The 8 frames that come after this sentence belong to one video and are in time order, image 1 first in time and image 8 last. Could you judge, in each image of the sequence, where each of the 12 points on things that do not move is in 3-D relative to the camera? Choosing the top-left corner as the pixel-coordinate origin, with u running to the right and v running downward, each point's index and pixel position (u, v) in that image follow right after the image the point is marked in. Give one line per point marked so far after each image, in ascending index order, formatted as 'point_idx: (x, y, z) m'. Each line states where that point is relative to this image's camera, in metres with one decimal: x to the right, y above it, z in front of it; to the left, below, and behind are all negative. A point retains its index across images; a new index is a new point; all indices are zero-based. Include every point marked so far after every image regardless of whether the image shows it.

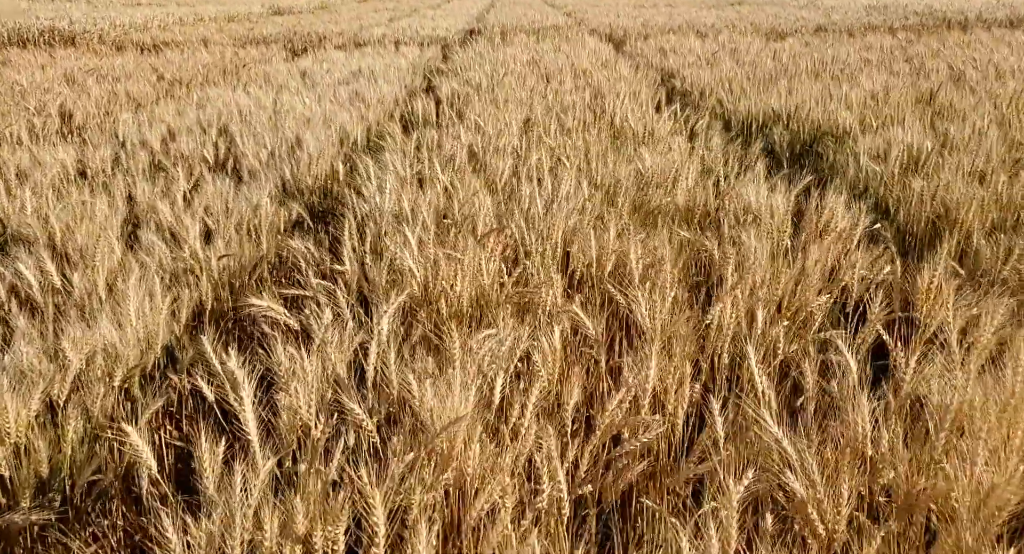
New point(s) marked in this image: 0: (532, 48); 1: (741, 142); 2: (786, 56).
0: (+0.2, +2.5, +10.0) m
1: (+1.3, +0.8, +5.2) m
2: (+2.9, +2.3, +9.4) m
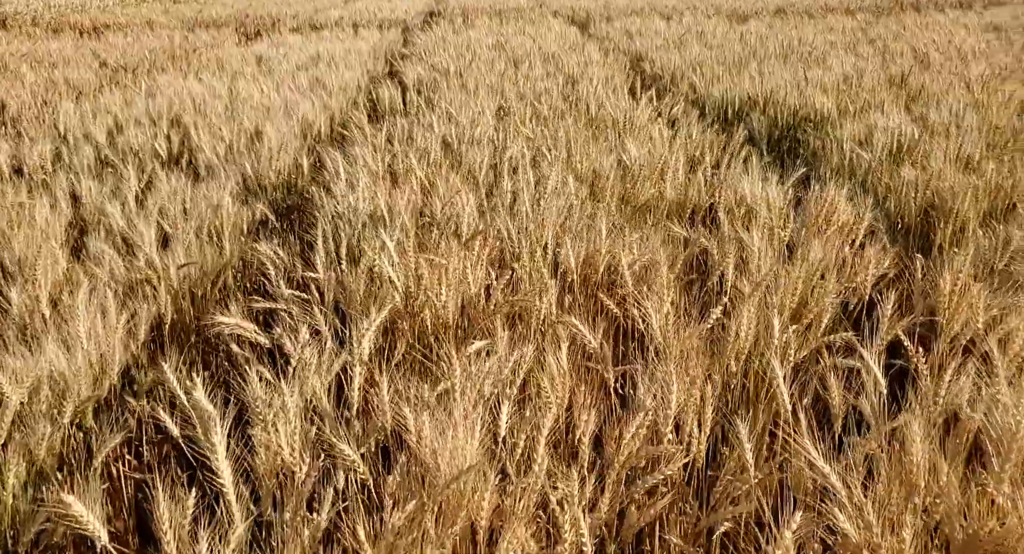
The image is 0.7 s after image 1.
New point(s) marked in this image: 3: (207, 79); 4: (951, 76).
0: (-0.2, +2.6, +9.8) m
1: (+1.2, +0.8, +5.0) m
2: (+2.5, +2.5, +9.3) m
3: (-2.2, +1.4, +6.4) m
4: (+3.2, +1.4, +6.5) m
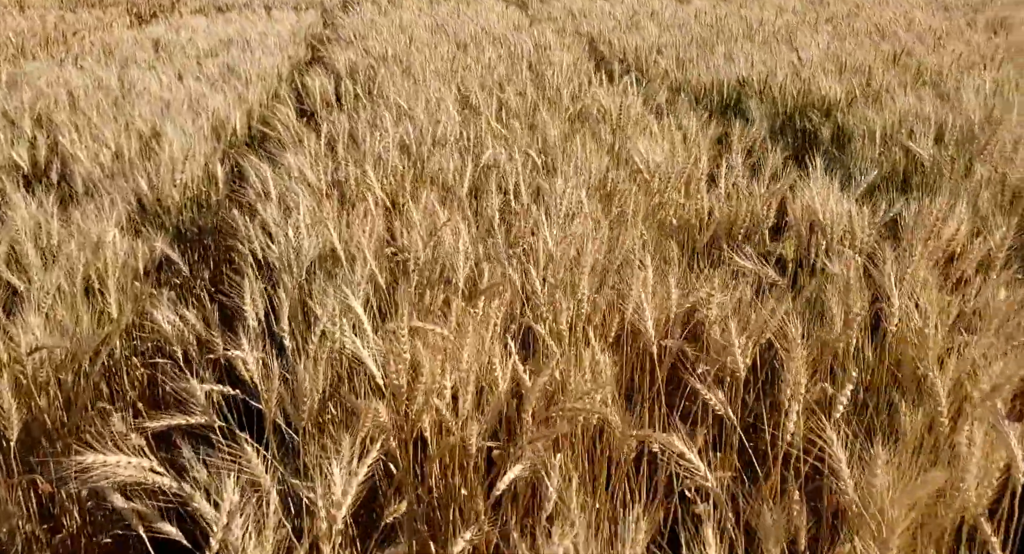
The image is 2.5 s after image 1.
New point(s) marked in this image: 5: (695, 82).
0: (-0.8, +2.6, +8.8) m
1: (+1.0, +0.7, +4.3) m
2: (+1.9, +2.5, +8.6) m
3: (-2.5, +1.3, +5.3) m
4: (+2.8, +1.4, +5.9) m
5: (+1.1, +1.1, +5.2) m
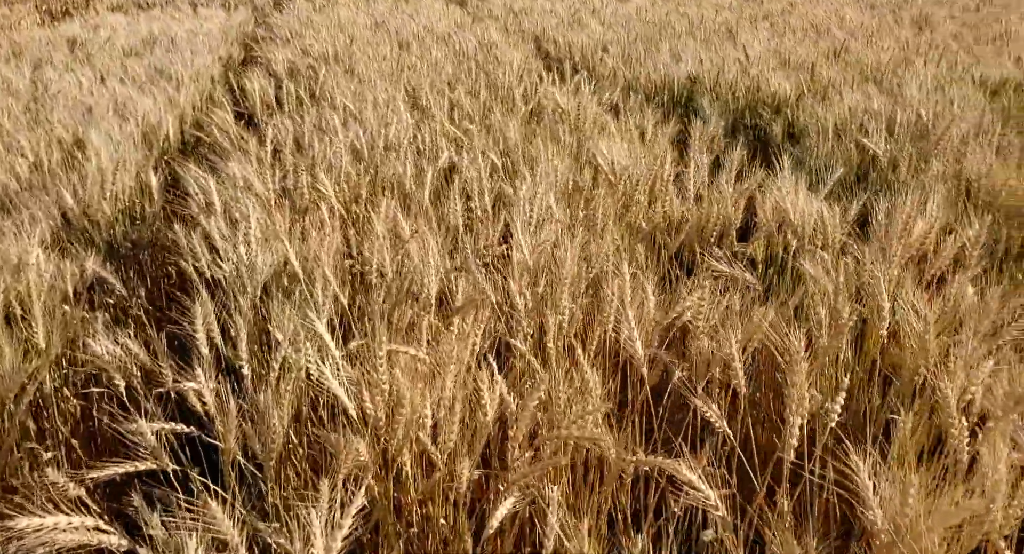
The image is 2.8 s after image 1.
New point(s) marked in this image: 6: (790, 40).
0: (-1.4, +2.5, +8.6) m
1: (+0.7, +0.7, +4.2) m
2: (+1.3, +2.5, +8.6) m
3: (-2.8, +1.2, +5.0) m
4: (+2.4, +1.5, +6.0) m
5: (+0.7, +1.1, +5.1) m
6: (+2.2, +1.9, +7.1) m
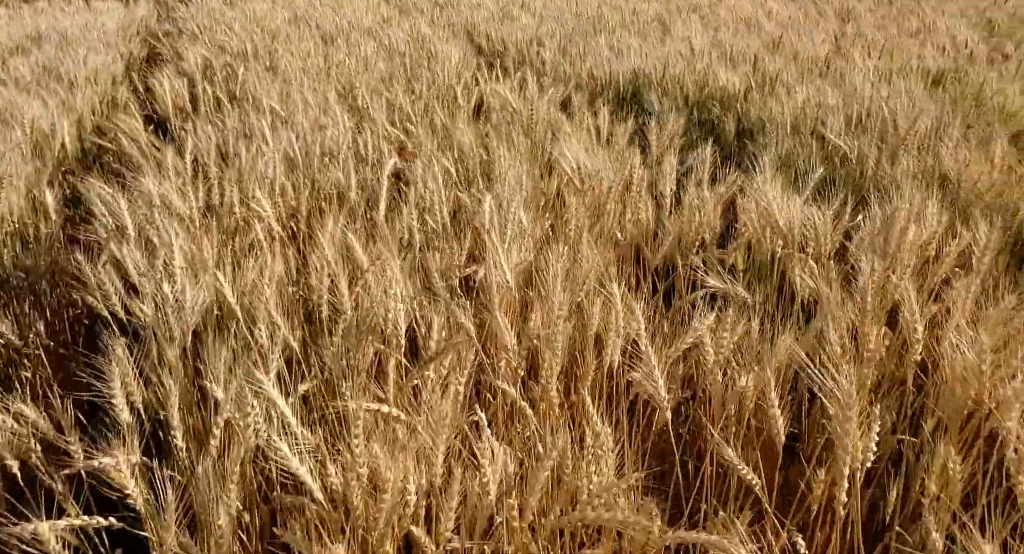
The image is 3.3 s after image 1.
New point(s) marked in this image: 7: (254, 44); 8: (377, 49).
0: (-2.1, +2.4, +8.2) m
1: (+0.5, +0.7, +4.0) m
2: (+0.6, +2.5, +8.4) m
3: (-3.2, +1.0, +4.5) m
4: (+2.0, +1.5, +5.9) m
5: (+0.4, +1.1, +4.9) m
6: (+1.7, +1.9, +7.0) m
7: (-2.0, +1.8, +6.7) m
8: (-0.9, +1.6, +6.2) m
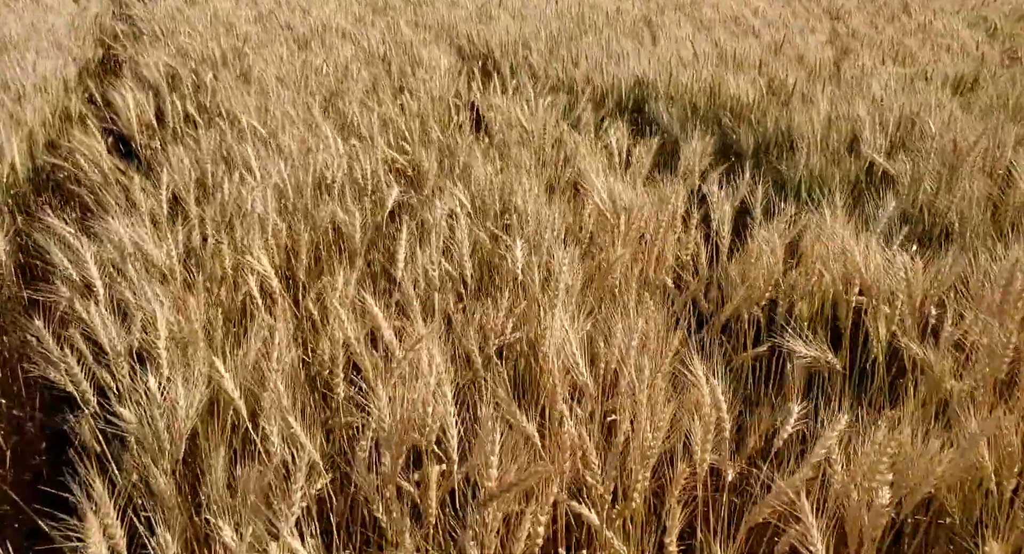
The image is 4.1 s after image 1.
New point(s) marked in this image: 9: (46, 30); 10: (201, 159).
0: (-2.3, +2.3, +7.8) m
1: (+0.5, +0.6, +3.6) m
2: (+0.4, +2.4, +8.1) m
3: (-3.2, +0.8, +4.0) m
4: (+1.9, +1.4, +5.6) m
5: (+0.4, +1.0, +4.6) m
6: (+1.6, +1.8, +6.7) m
7: (-2.1, +1.7, +6.3) m
8: (-1.0, +1.4, +5.8) m
9: (-3.8, +2.0, +7.2) m
10: (-1.1, +0.4, +3.1) m
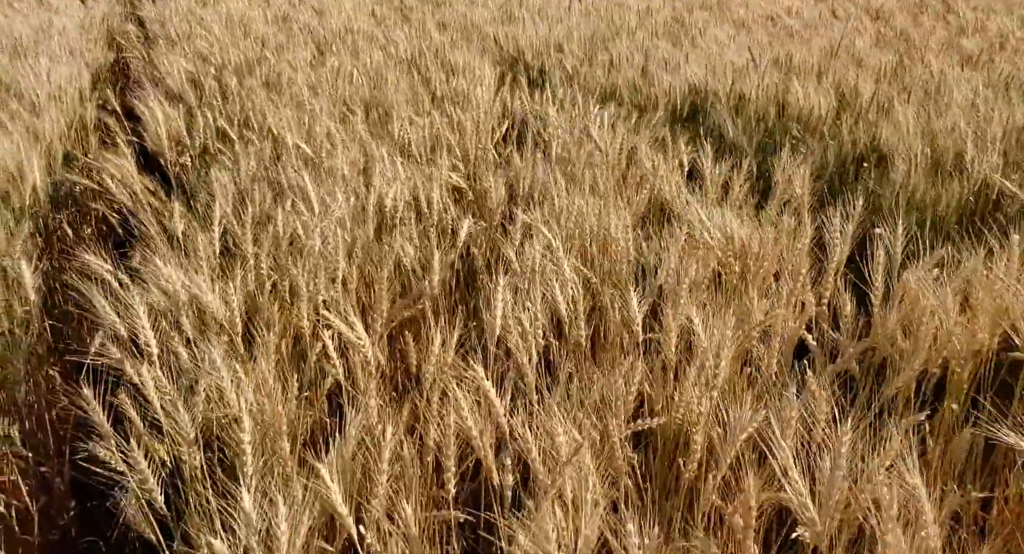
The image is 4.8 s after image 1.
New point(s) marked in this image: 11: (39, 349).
0: (-2.0, +2.2, +7.5) m
1: (+0.8, +0.5, +3.4) m
2: (+0.7, +2.3, +7.8) m
3: (-2.9, +0.7, +3.7) m
4: (+2.2, +1.3, +5.3) m
5: (+0.6, +0.9, +4.3) m
6: (+1.8, +1.7, +6.4) m
7: (-1.8, +1.6, +6.0) m
8: (-0.8, +1.3, +5.5) m
9: (-3.5, +1.9, +6.9) m
10: (-0.8, +0.3, +2.8) m
11: (-1.1, -0.1, +2.1) m
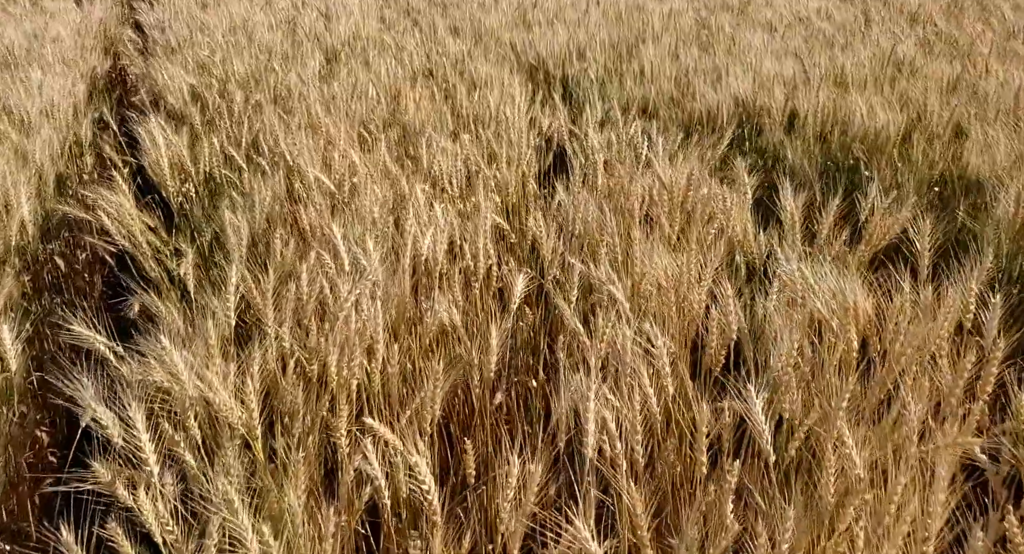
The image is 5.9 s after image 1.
0: (-1.9, +2.0, +7.1) m
1: (+0.9, +0.3, +3.0) m
2: (+0.9, +2.2, +7.4) m
3: (-2.8, +0.5, +3.4) m
4: (+2.3, +1.2, +4.9) m
5: (+0.8, +0.7, +3.9) m
6: (+2.0, +1.6, +6.0) m
7: (-1.7, +1.4, +5.6) m
8: (-0.6, +1.2, +5.1) m
9: (-3.4, +1.8, +6.5) m
10: (-0.7, +0.1, +2.4) m
11: (-1.0, -0.2, +1.7) m
